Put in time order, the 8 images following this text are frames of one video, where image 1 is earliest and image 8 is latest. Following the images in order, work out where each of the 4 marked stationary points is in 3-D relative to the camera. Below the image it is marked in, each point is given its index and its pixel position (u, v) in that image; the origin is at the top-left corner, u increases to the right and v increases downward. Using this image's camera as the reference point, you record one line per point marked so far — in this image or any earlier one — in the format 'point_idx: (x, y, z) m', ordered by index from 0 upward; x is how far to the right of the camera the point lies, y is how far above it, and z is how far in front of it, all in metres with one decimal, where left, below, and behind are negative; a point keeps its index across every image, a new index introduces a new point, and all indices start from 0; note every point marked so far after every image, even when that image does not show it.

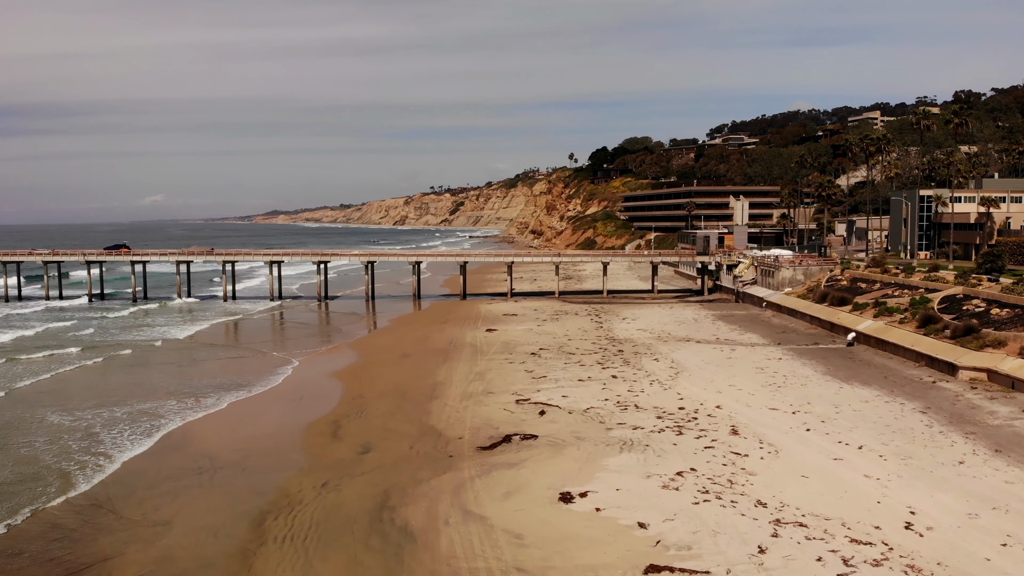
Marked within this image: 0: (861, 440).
0: (+9.5, -4.1, +18.6) m
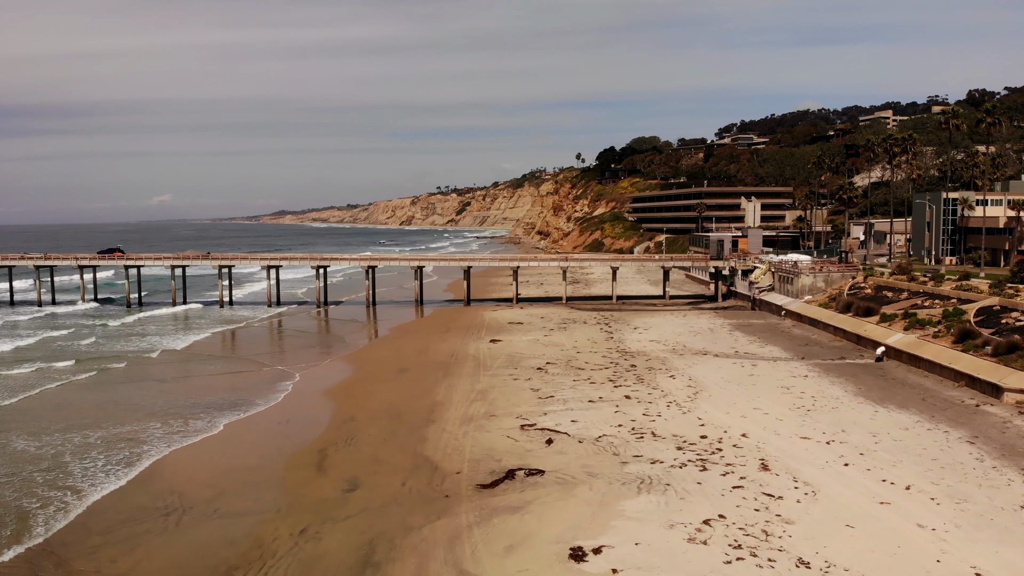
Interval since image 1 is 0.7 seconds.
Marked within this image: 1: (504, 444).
0: (+9.6, -4.6, +16.6) m
1: (-0.2, -4.3, +18.6) m
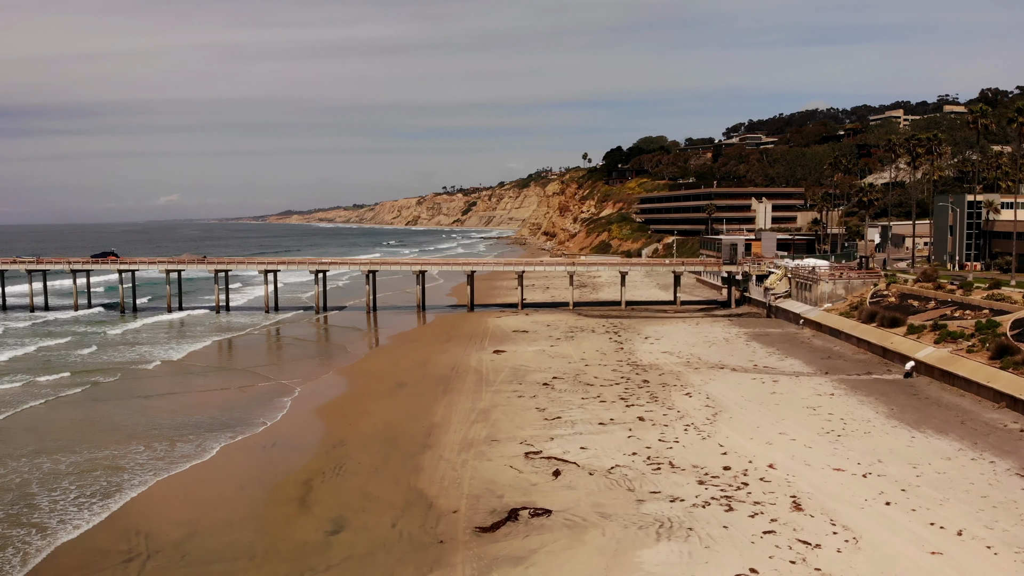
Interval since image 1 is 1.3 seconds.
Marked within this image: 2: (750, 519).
0: (+9.6, -5.0, +14.8) m
1: (-0.1, -4.7, +16.9) m
2: (+5.1, -4.9, +14.5) m
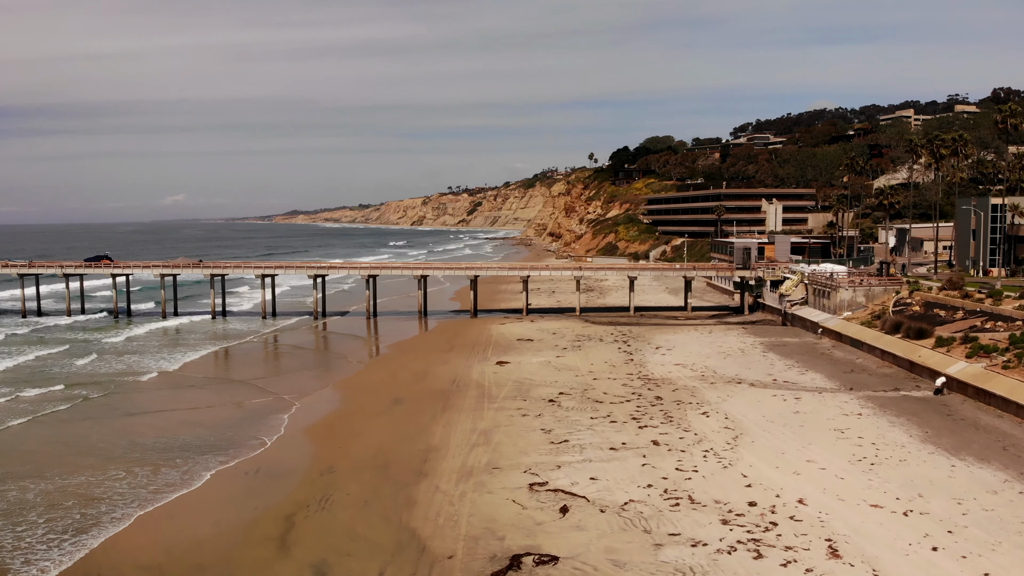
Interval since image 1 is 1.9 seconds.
0: (+9.7, -5.4, +13.1) m
1: (-0.1, -5.0, +15.3) m
2: (+5.1, -5.3, +12.8) m
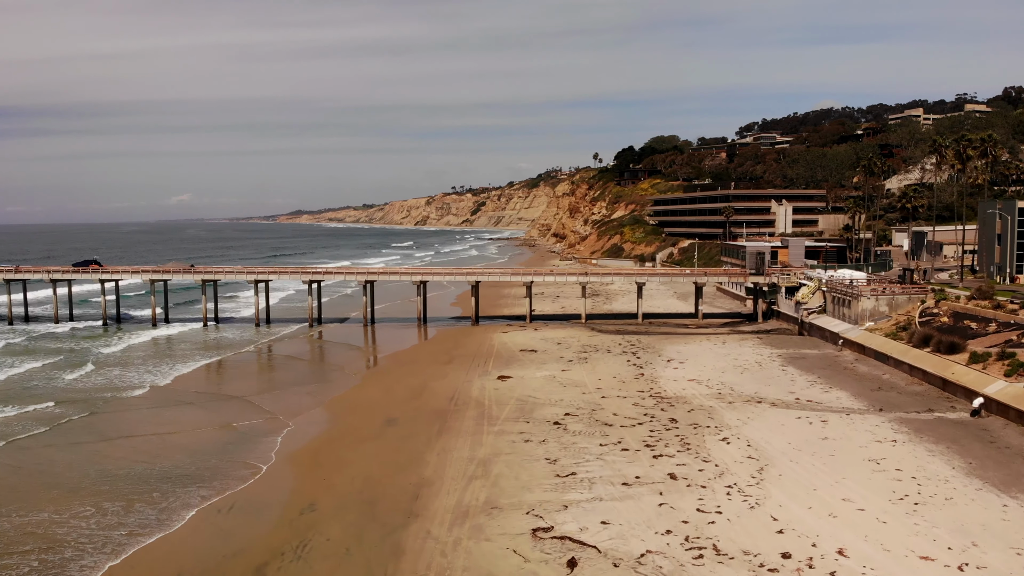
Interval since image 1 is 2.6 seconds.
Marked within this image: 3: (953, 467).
0: (+9.7, -5.8, +11.1) m
1: (-0.1, -5.5, +13.4) m
2: (+5.1, -5.7, +10.9) m
3: (+12.1, -4.9, +18.8) m
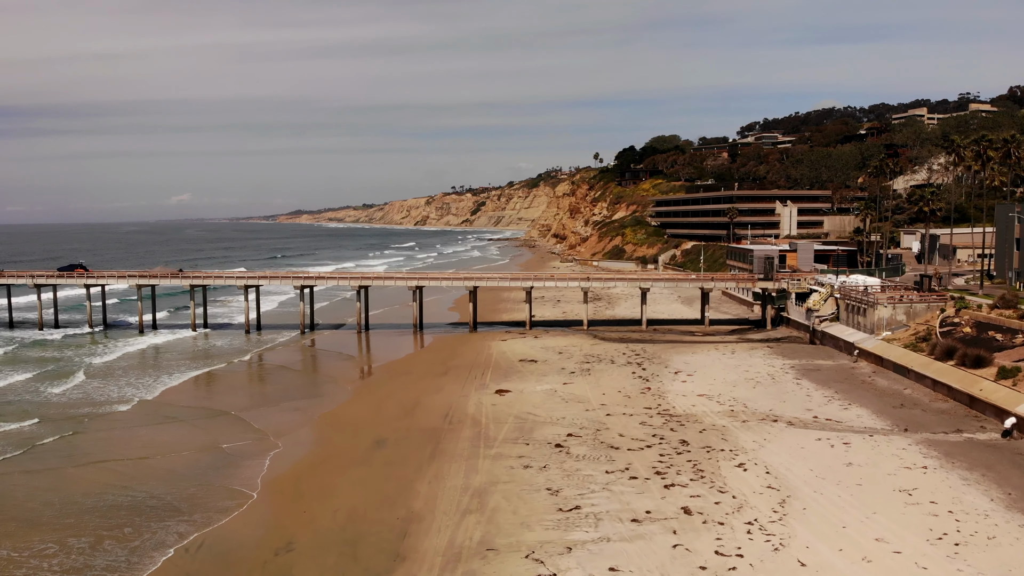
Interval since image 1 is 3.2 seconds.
0: (+9.6, -6.2, +9.5) m
1: (-0.1, -5.8, +11.8) m
2: (+5.0, -6.1, +9.3) m
3: (+12.1, -5.3, +17.1) m
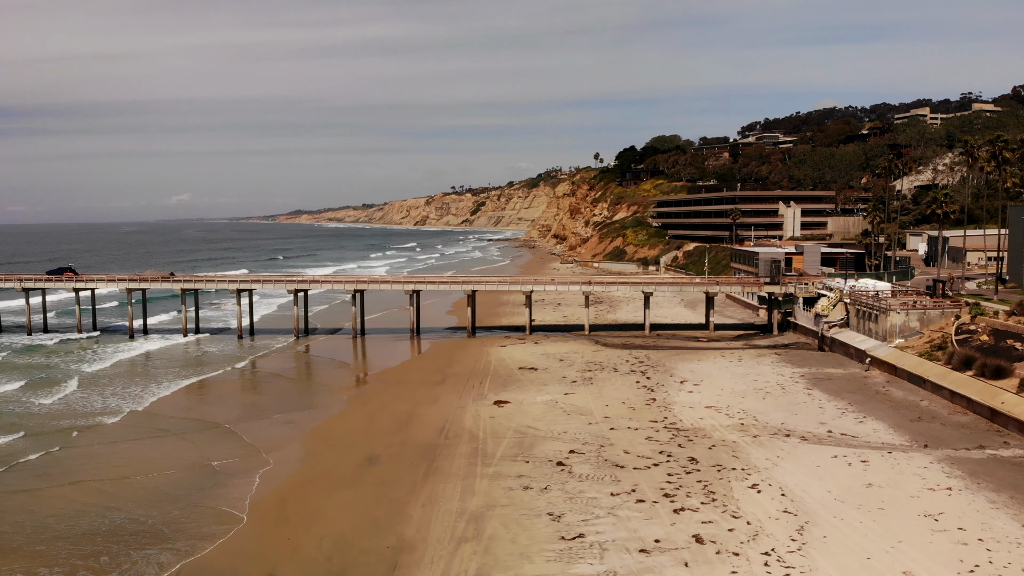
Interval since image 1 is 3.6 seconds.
0: (+9.6, -6.5, +8.4) m
1: (-0.1, -6.1, +10.6) m
2: (+5.0, -6.4, +8.2) m
3: (+12.0, -5.5, +16.0) m
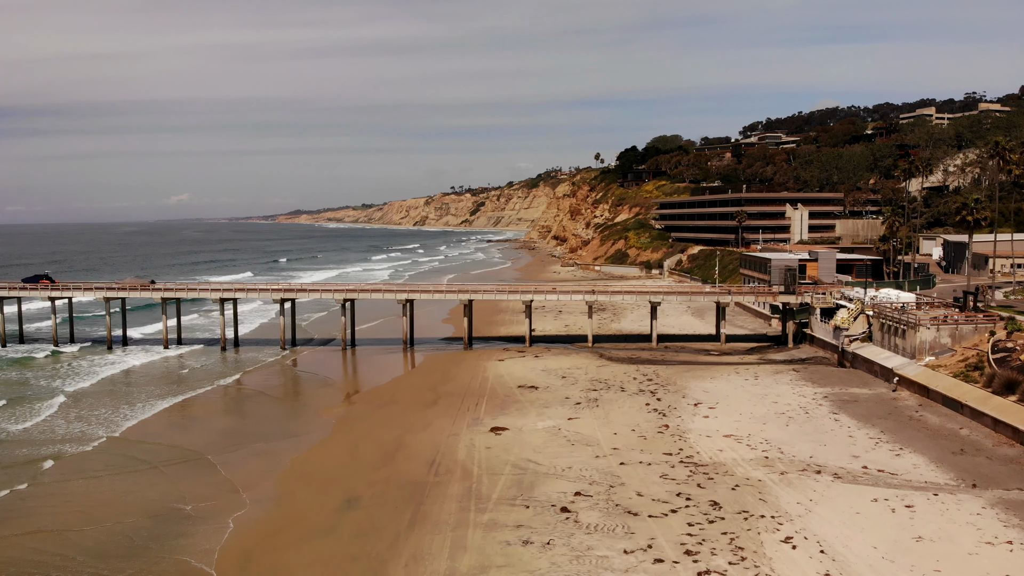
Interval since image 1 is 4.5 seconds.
0: (+9.5, -7.0, +6.0) m
1: (-0.2, -6.7, +8.3) m
2: (+5.0, -6.9, +5.8) m
3: (+12.0, -6.1, +13.6) m
